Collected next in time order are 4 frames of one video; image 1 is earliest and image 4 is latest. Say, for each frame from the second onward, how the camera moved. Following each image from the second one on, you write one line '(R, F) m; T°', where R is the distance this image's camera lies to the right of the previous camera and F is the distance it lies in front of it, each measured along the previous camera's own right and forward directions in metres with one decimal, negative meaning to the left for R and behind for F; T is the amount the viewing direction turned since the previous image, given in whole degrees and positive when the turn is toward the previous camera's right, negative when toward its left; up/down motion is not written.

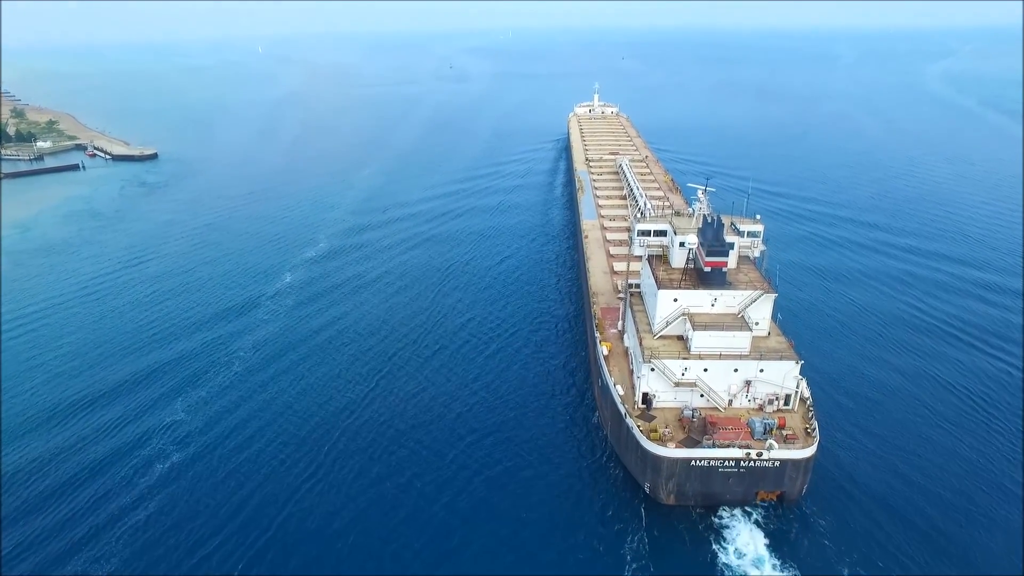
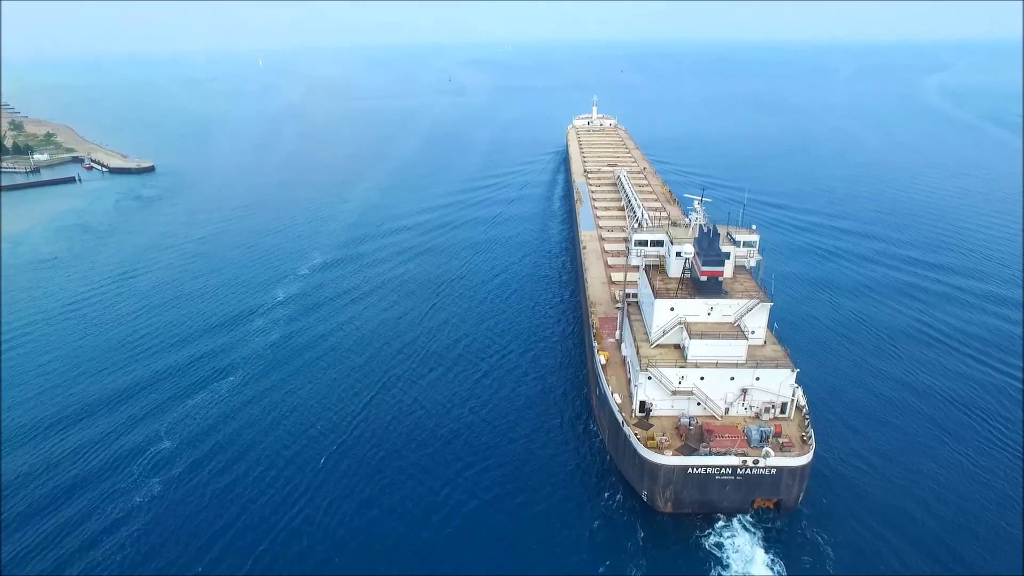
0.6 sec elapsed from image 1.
(+0.1, -0.3) m; 0°
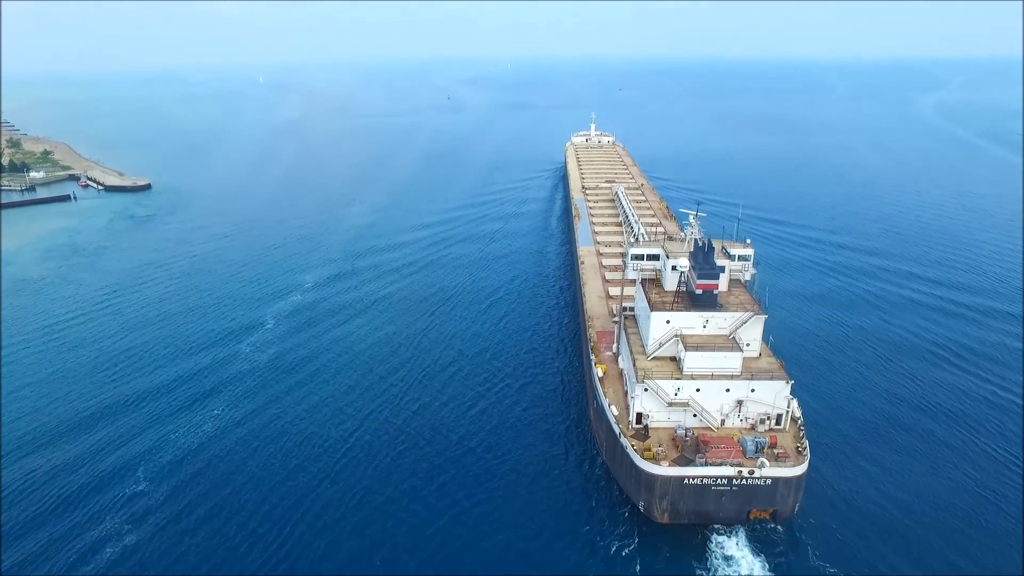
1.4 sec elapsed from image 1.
(0.0, -0.5) m; 0°
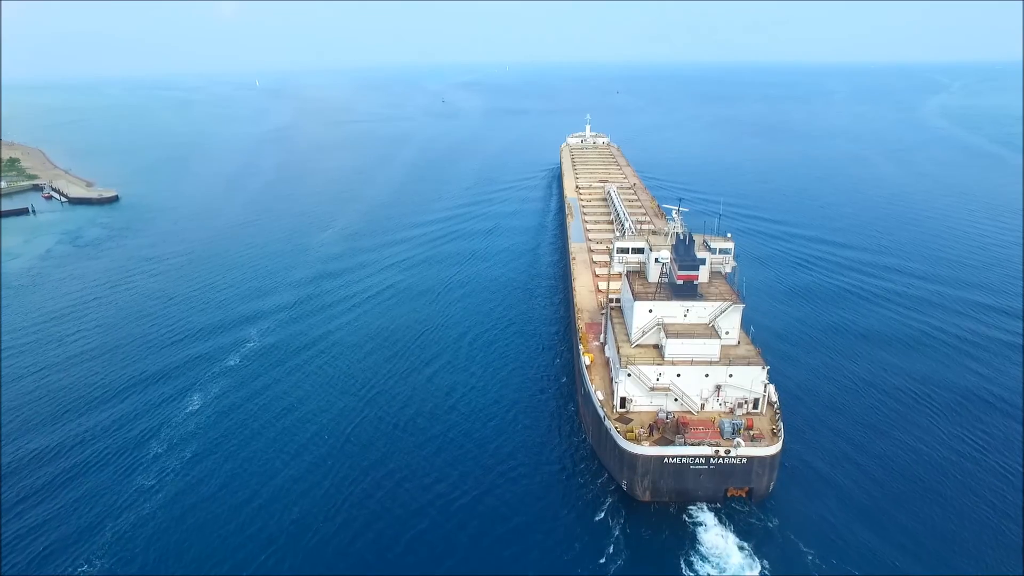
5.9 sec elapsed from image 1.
(+0.5, -1.4) m; 0°
